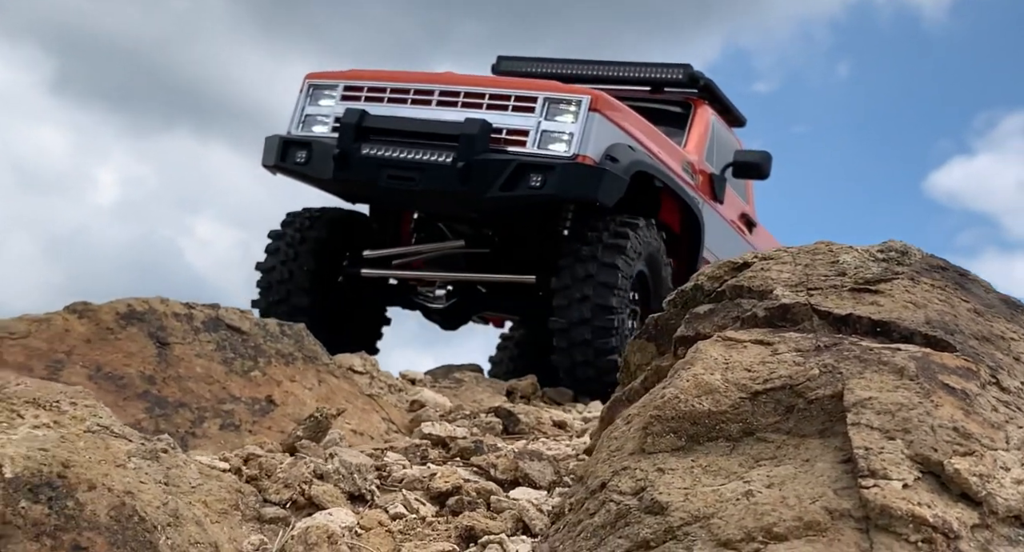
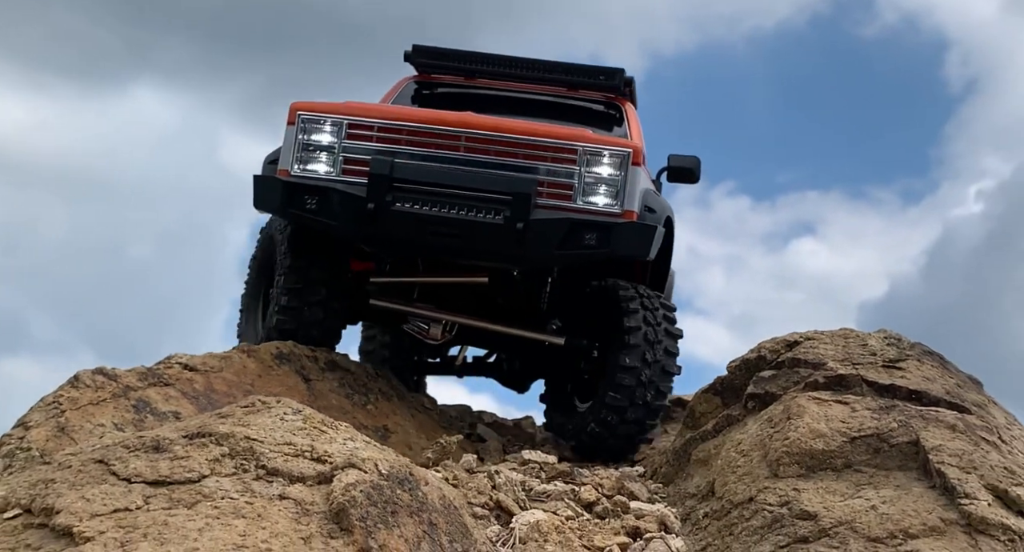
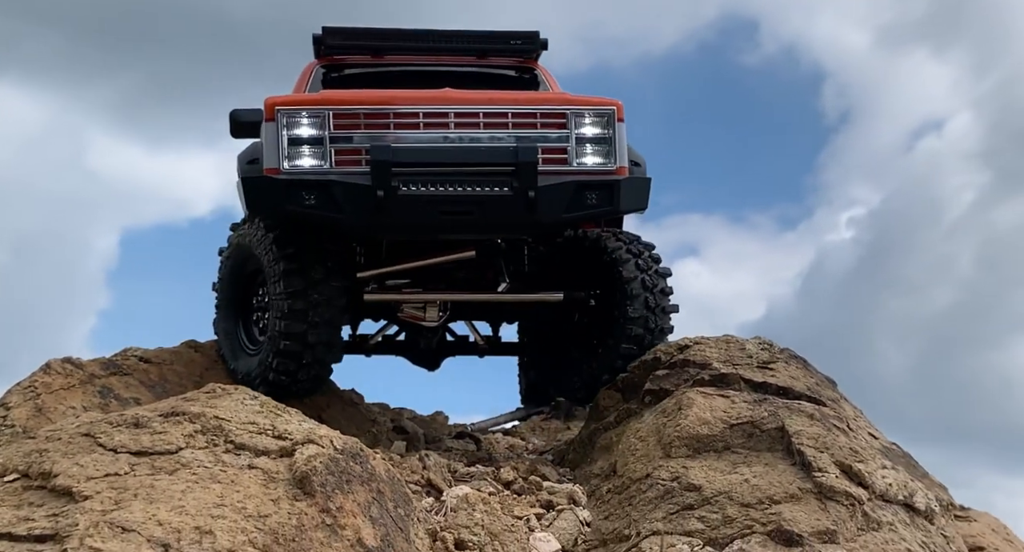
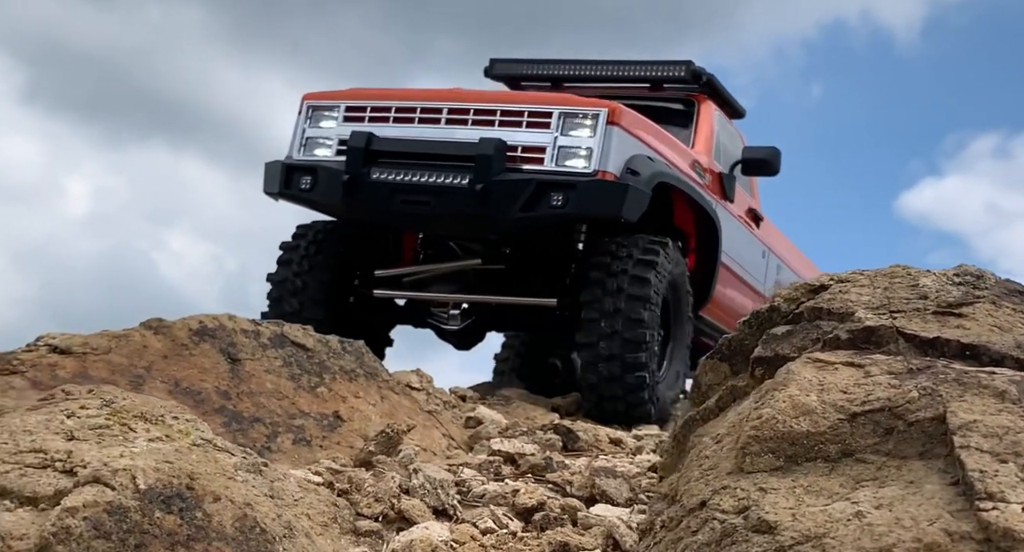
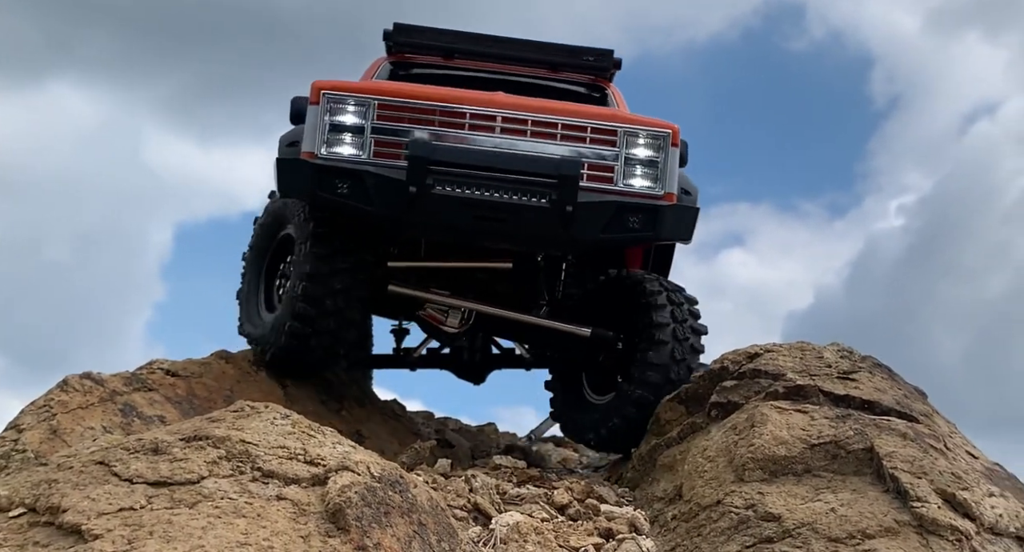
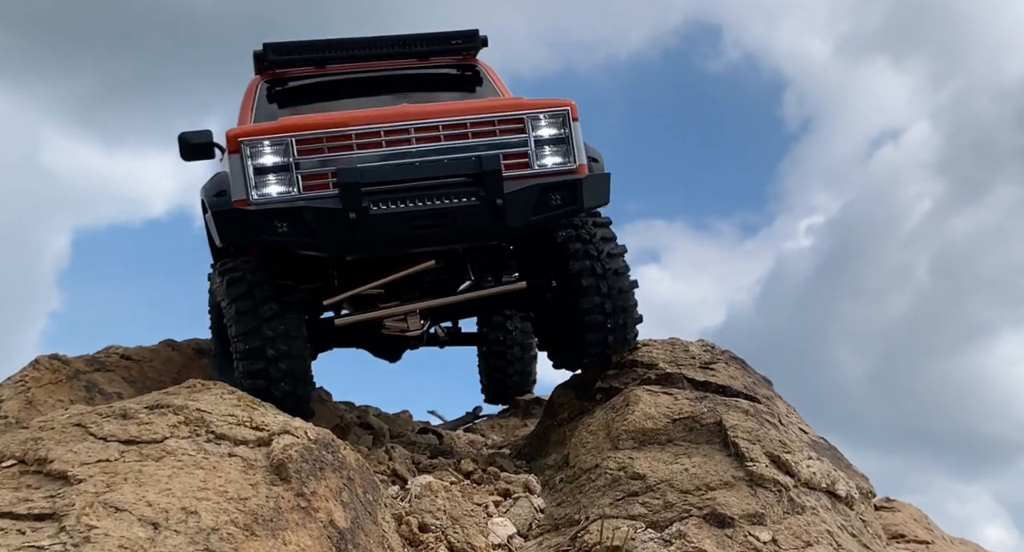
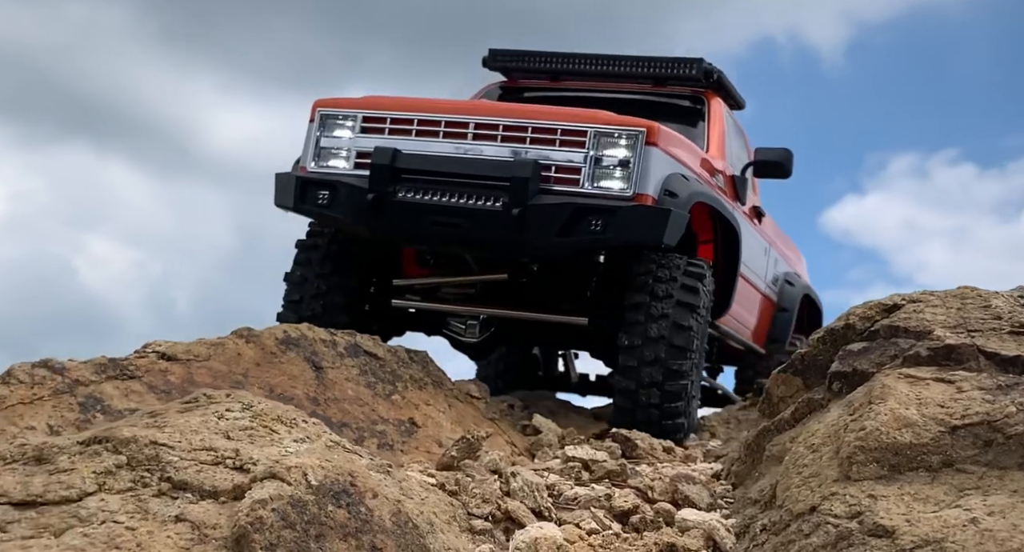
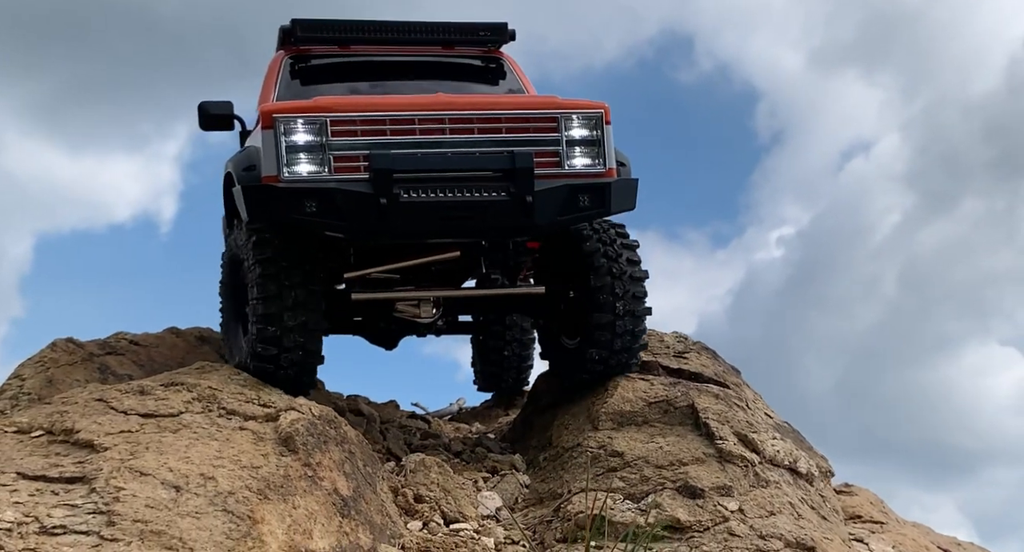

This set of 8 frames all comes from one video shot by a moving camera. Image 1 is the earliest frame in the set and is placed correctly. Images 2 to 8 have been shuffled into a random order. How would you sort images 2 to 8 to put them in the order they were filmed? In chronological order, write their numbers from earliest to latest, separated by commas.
4, 7, 2, 5, 3, 6, 8
